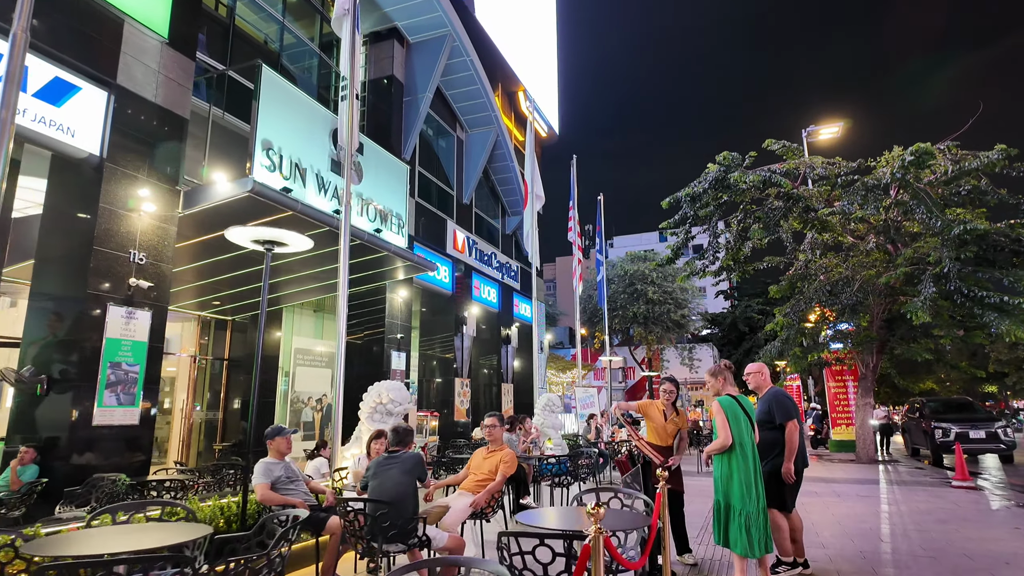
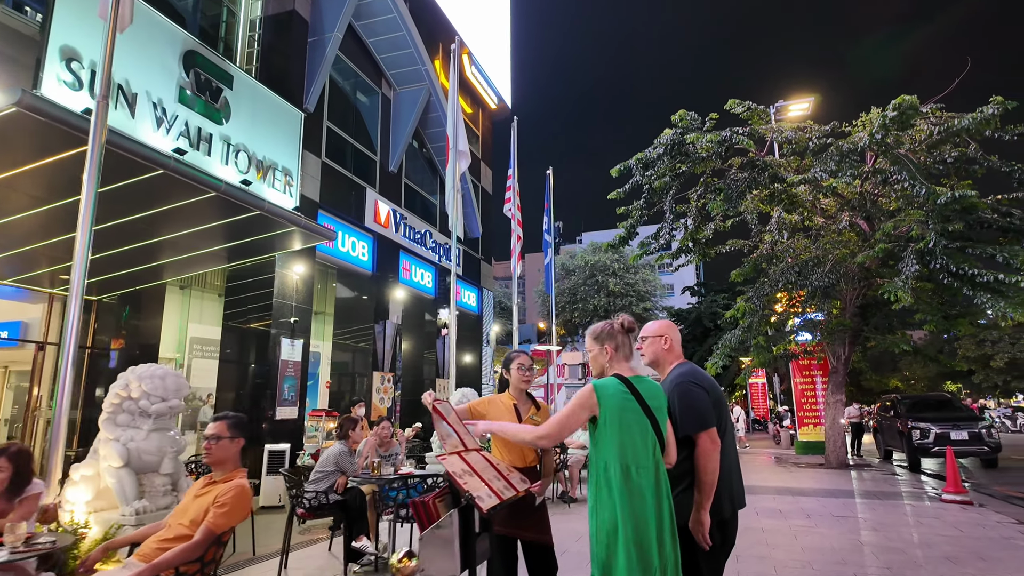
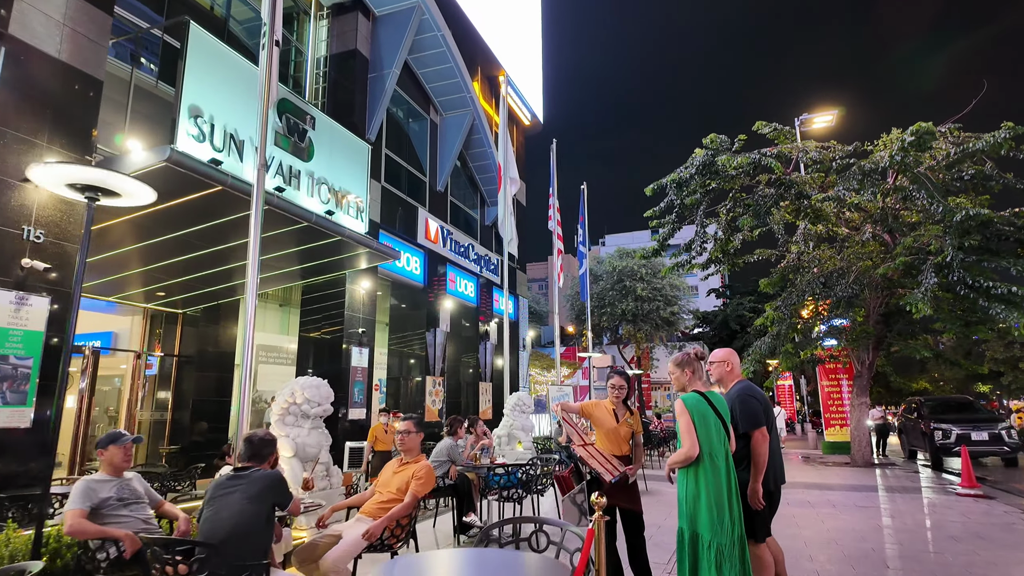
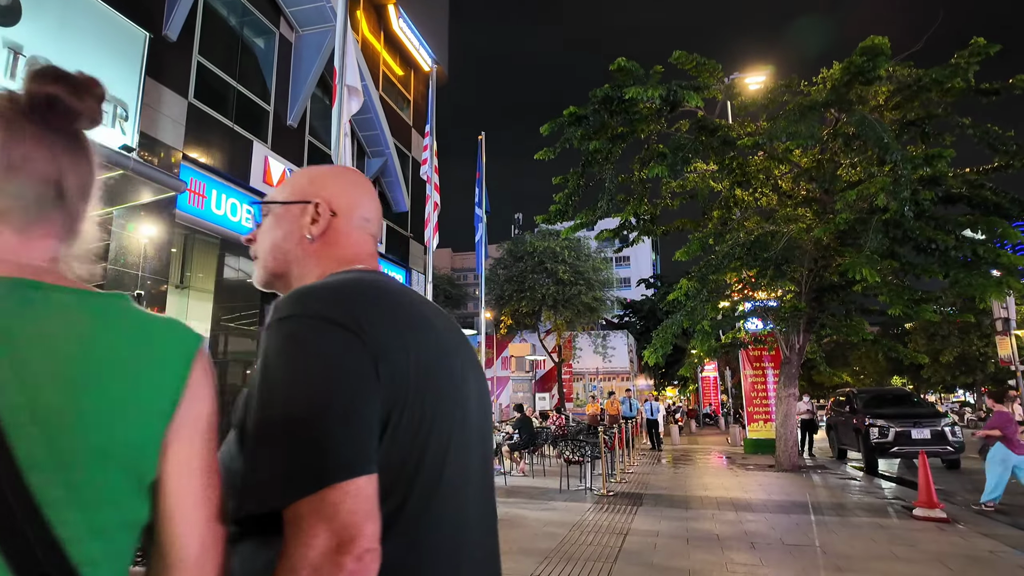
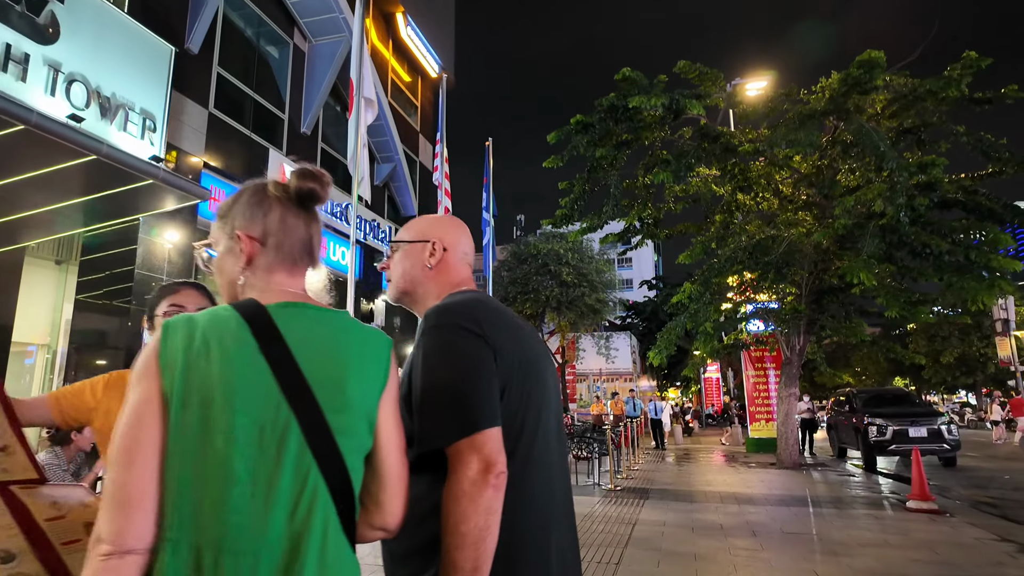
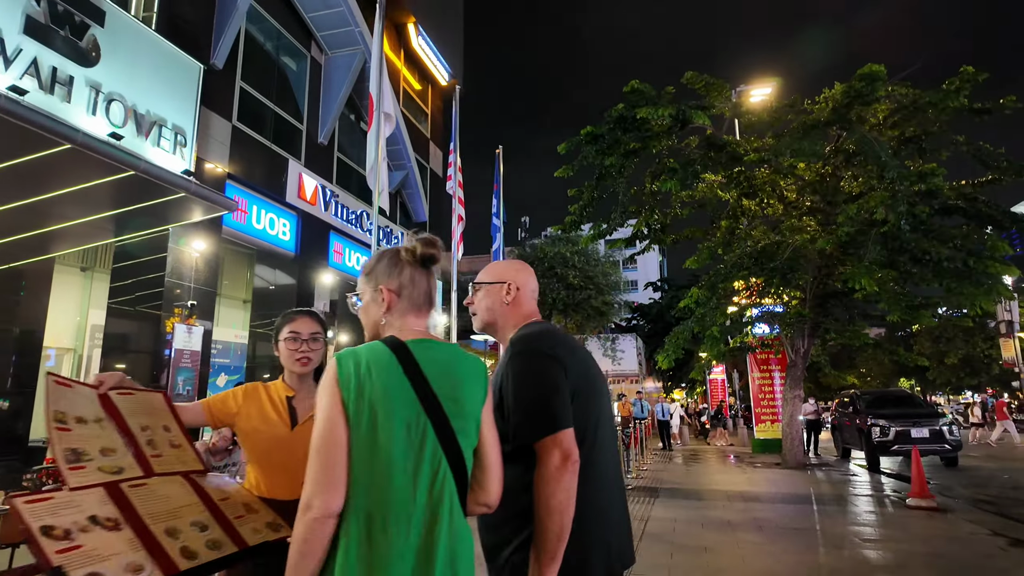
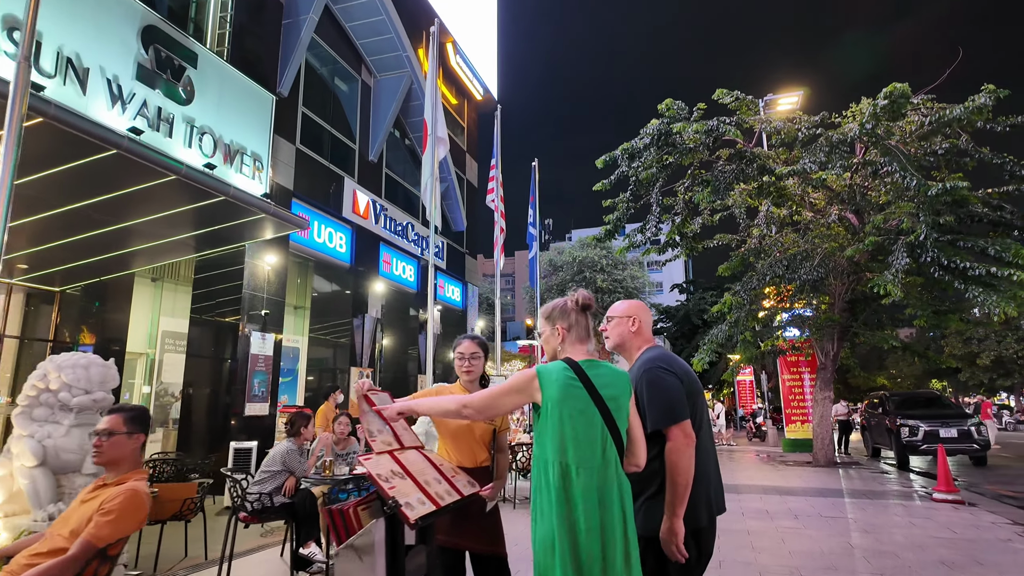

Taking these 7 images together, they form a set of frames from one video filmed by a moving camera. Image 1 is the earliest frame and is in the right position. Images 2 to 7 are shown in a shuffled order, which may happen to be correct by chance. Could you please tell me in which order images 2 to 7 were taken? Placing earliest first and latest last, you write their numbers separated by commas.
3, 2, 7, 6, 5, 4
